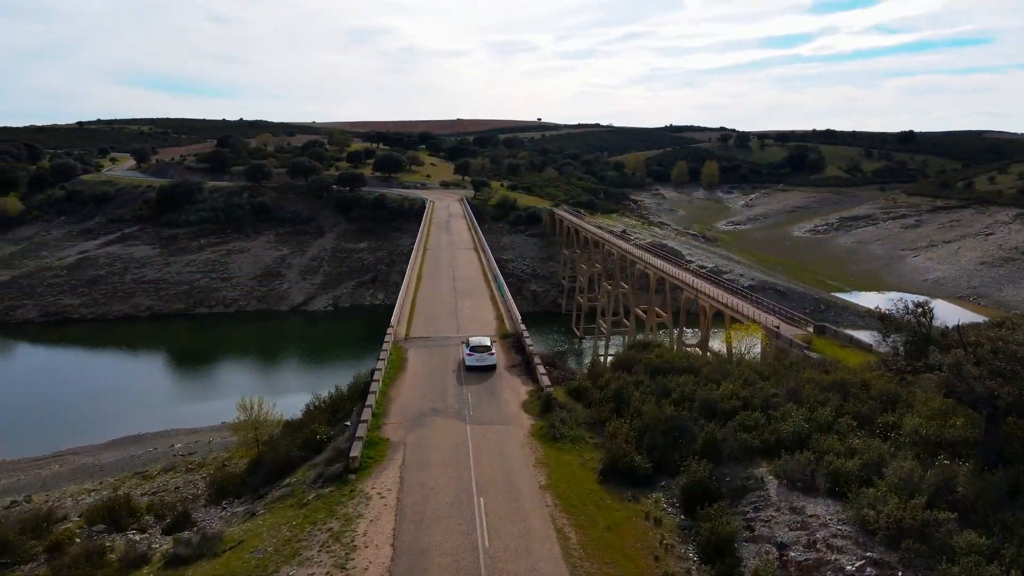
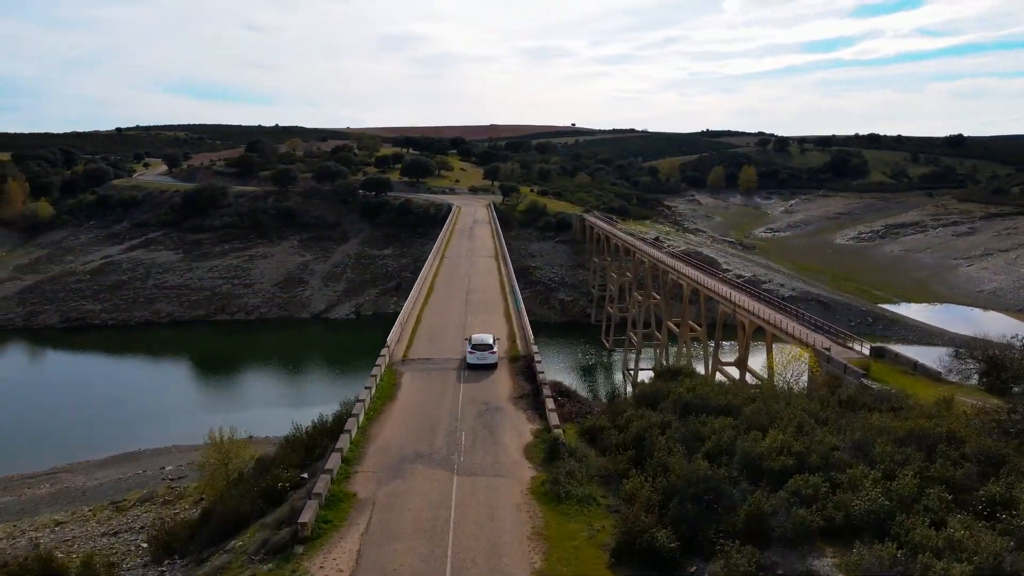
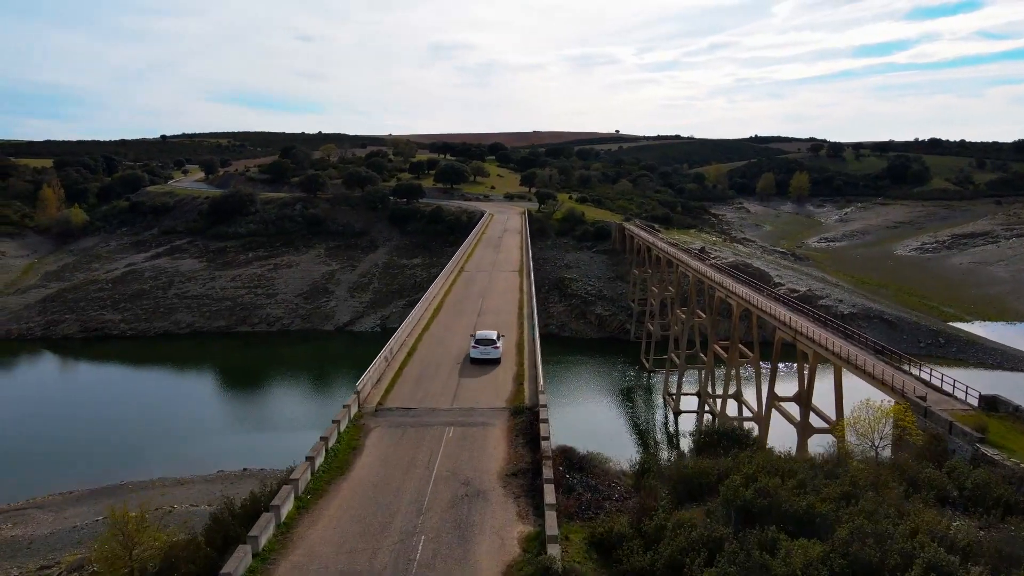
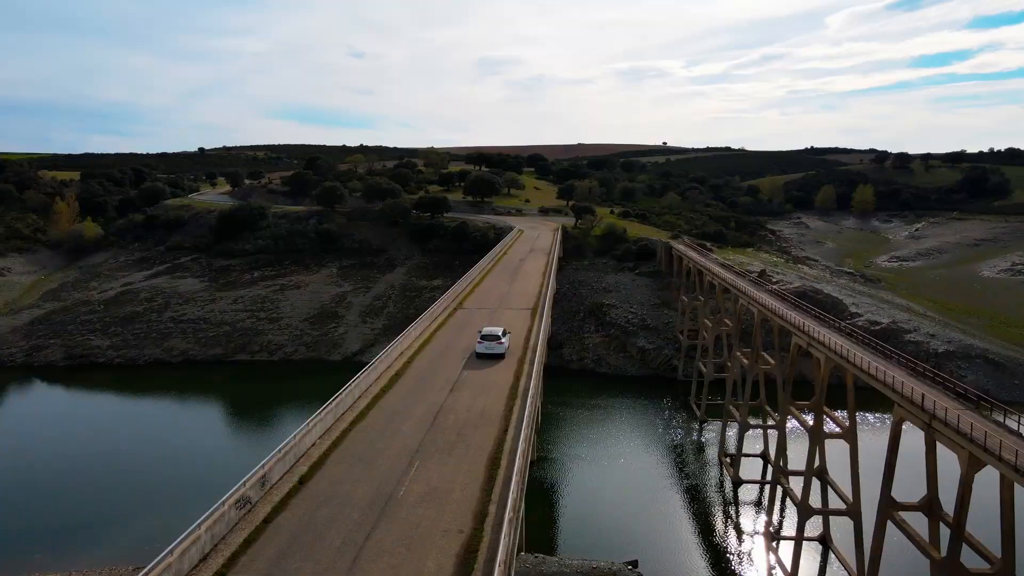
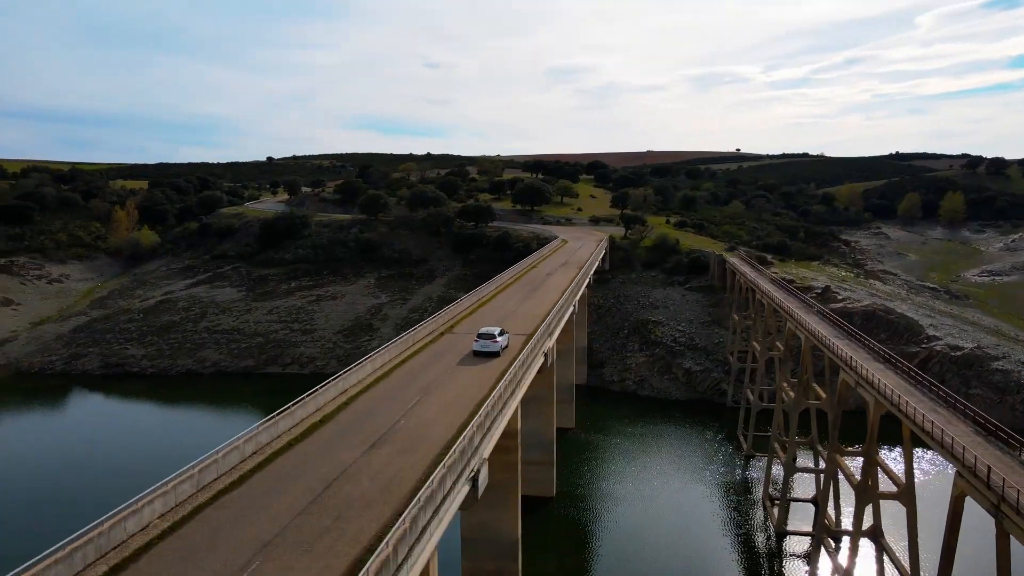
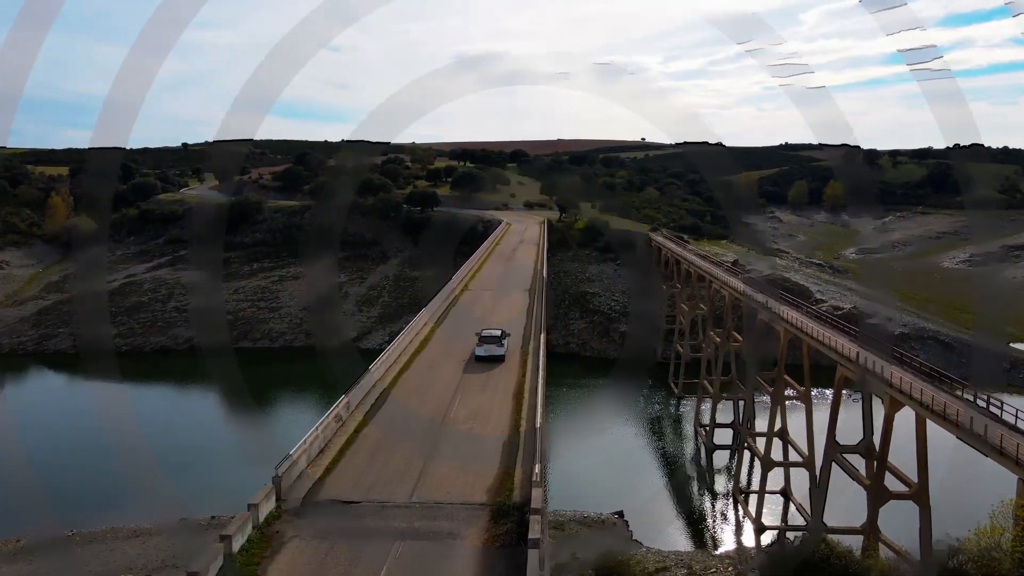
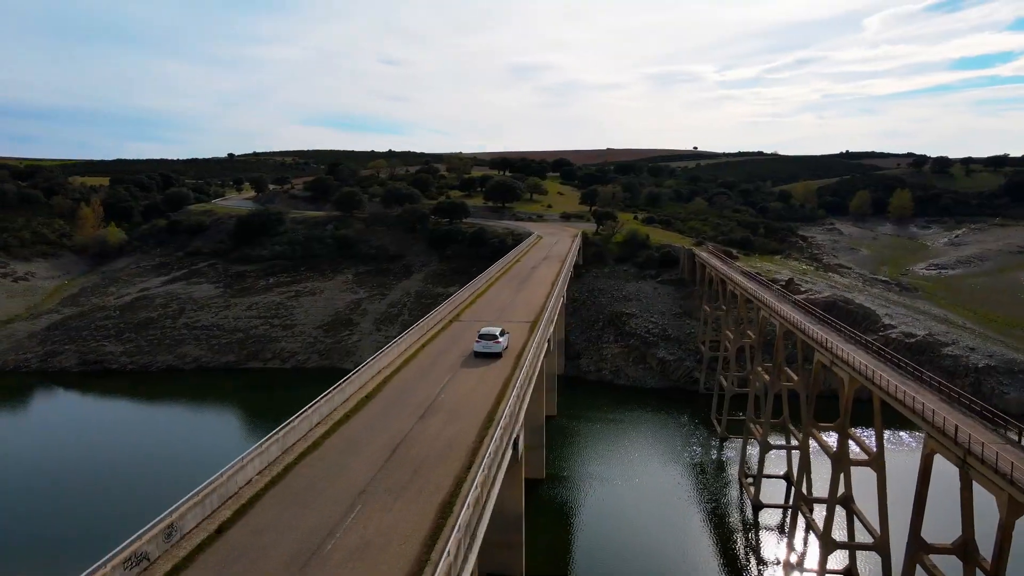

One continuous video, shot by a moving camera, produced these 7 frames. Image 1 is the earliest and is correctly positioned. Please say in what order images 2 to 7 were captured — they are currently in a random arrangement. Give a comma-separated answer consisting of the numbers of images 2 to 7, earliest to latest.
2, 3, 6, 4, 7, 5
